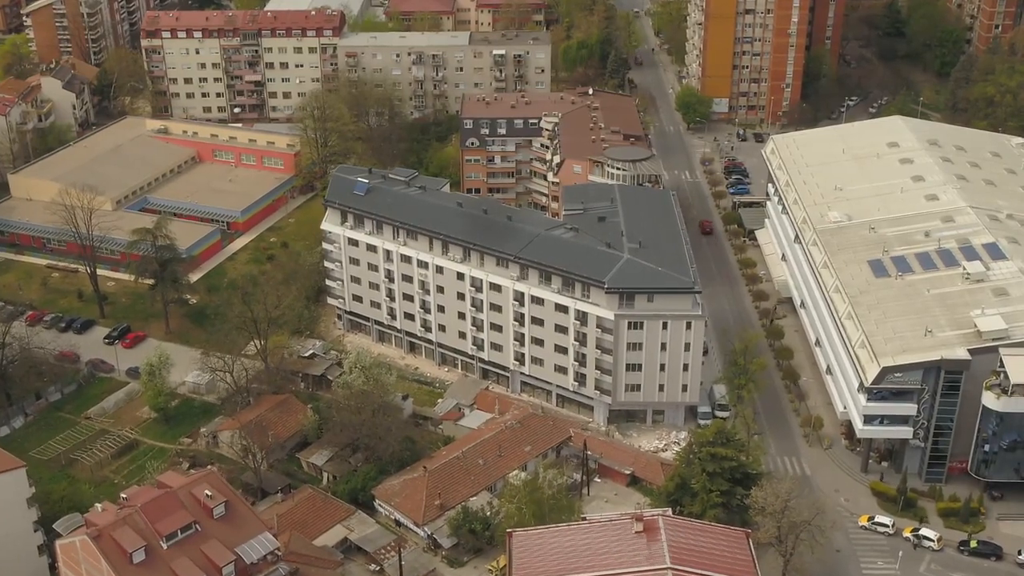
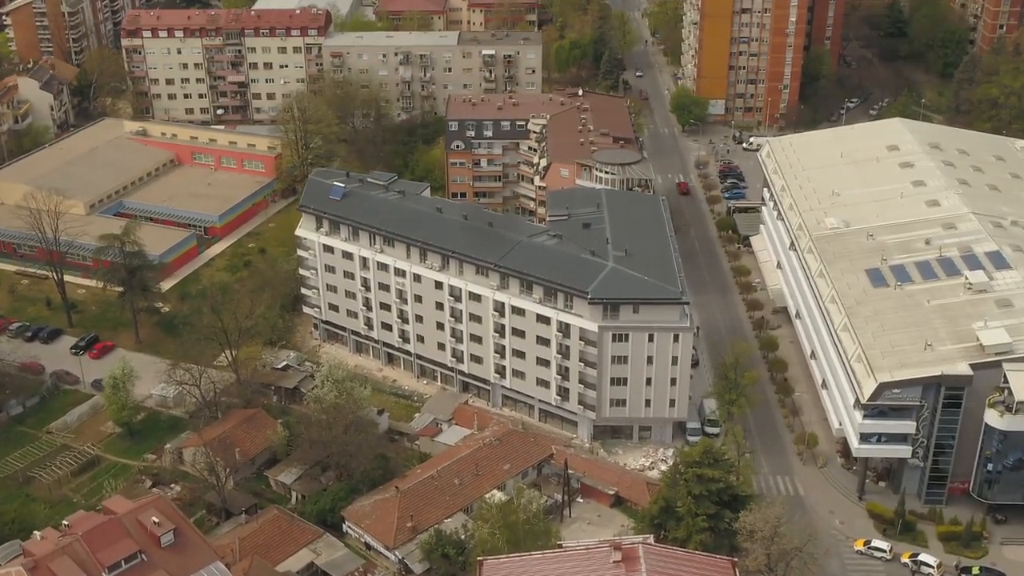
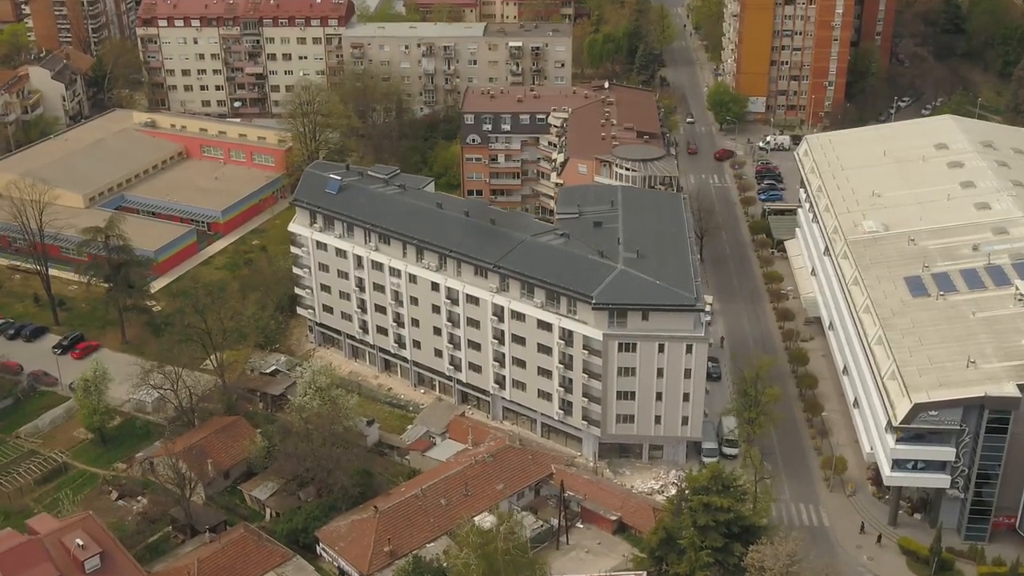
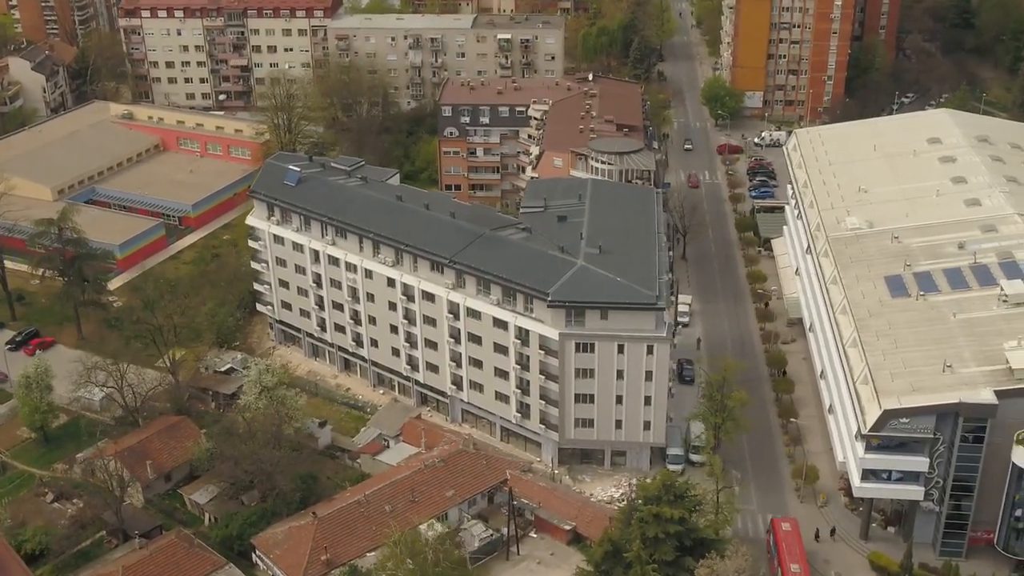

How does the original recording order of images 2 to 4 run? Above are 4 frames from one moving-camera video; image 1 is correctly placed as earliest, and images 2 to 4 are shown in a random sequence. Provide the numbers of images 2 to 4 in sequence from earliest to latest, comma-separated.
2, 3, 4
